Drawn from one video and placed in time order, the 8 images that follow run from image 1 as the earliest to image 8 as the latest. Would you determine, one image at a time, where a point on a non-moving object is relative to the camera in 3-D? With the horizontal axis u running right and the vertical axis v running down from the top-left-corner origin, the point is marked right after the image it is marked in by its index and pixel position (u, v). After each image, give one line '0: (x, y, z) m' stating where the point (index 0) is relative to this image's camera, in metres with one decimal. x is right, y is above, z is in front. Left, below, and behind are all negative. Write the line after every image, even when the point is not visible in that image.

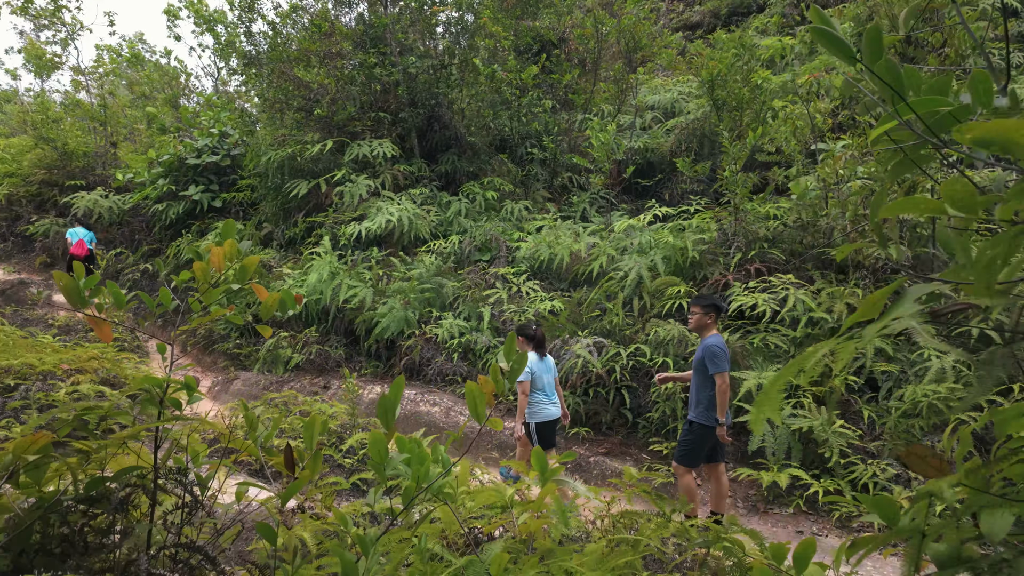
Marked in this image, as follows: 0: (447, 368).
0: (-0.8, -0.9, +6.8) m
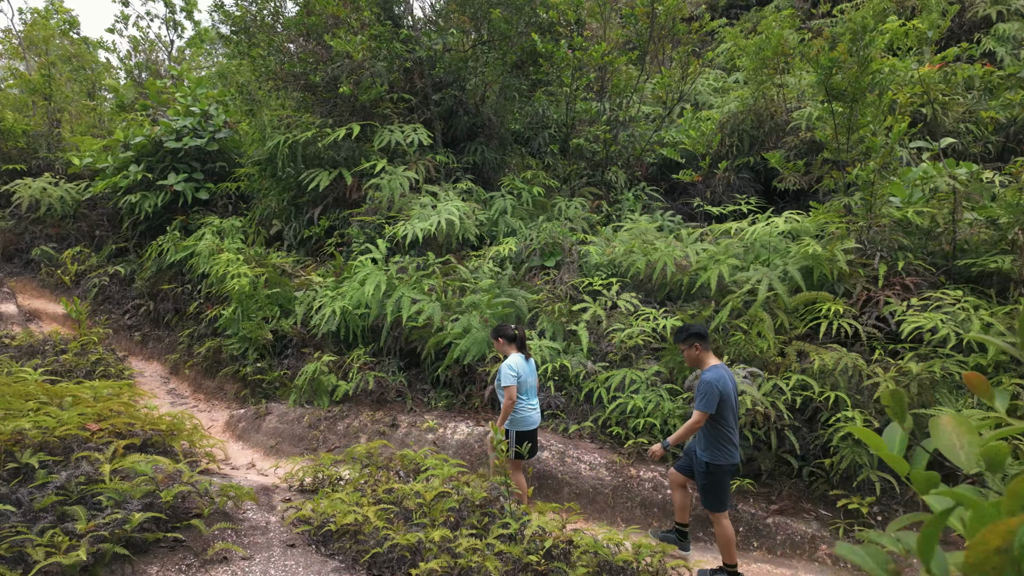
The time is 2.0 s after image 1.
0: (+0.3, -1.1, +5.7) m
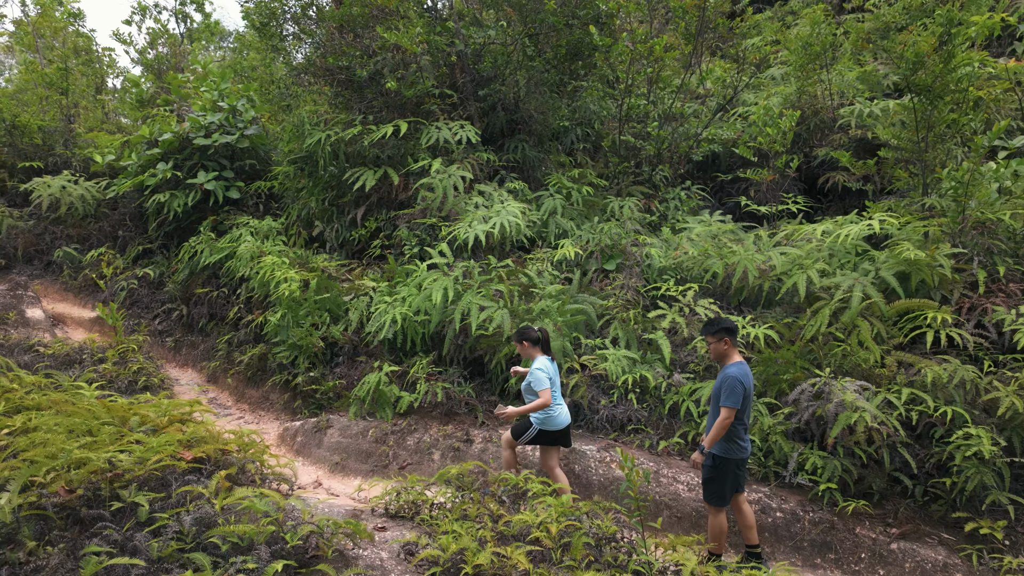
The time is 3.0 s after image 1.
0: (+1.0, -1.1, +5.4) m
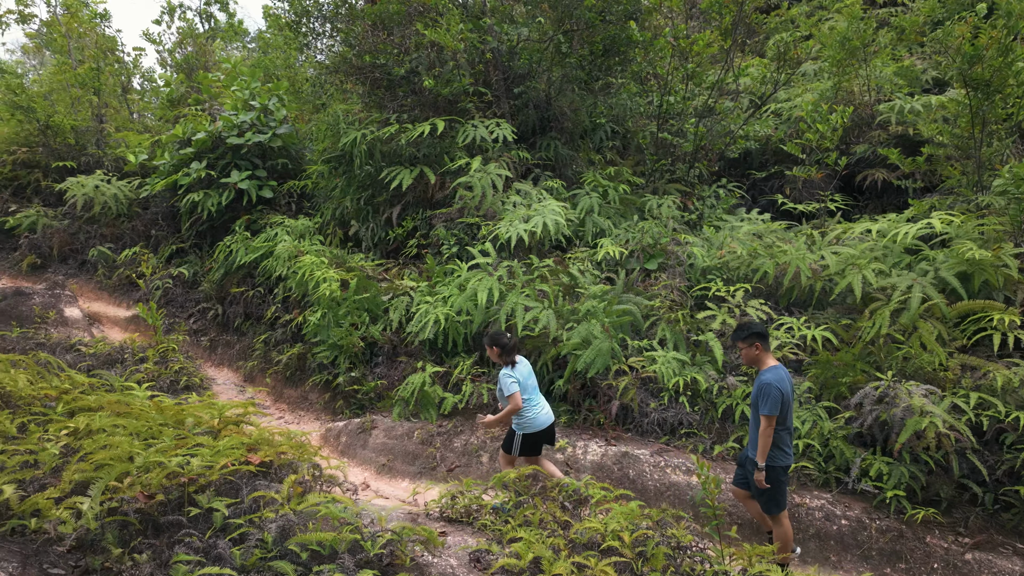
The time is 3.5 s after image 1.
0: (+1.4, -1.1, +5.3) m
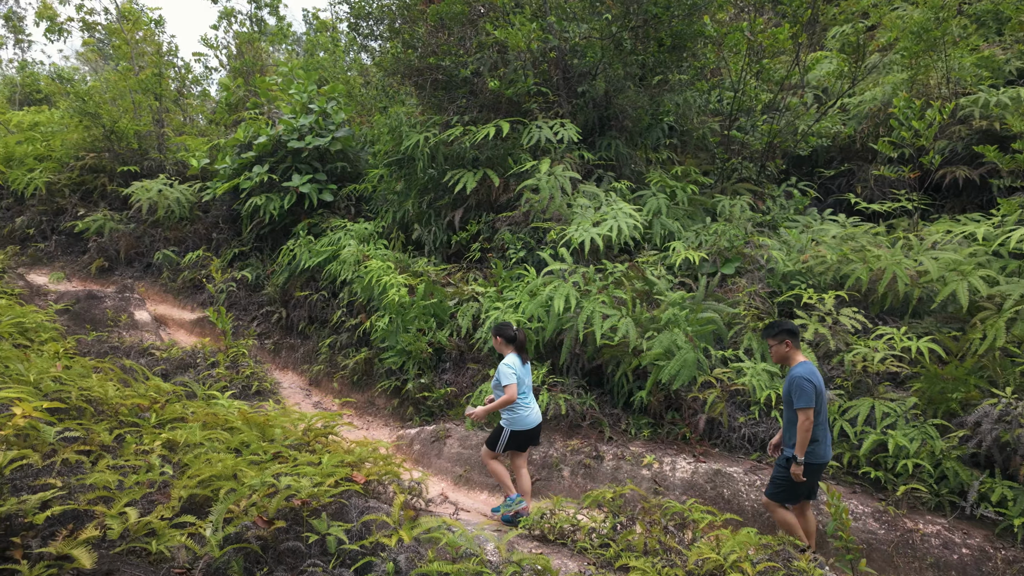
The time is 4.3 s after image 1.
0: (+2.1, -1.2, +5.0) m
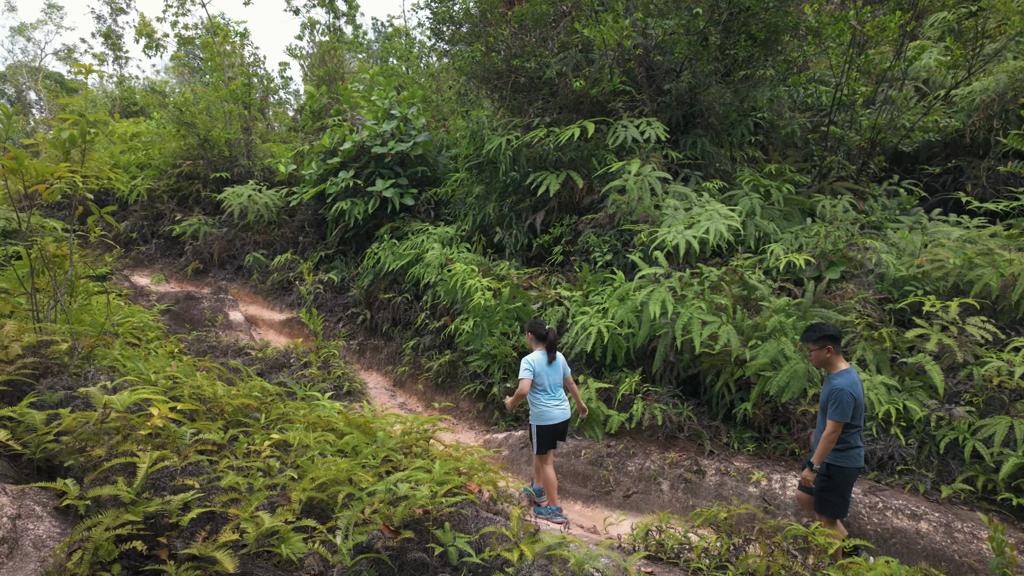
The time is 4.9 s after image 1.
0: (+2.9, -1.3, +4.7) m
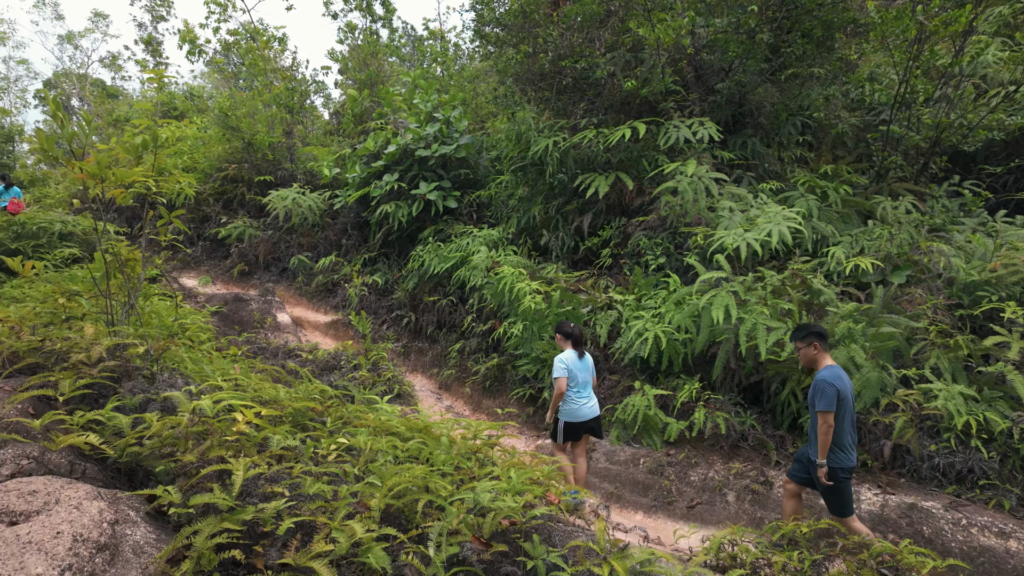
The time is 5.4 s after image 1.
0: (+3.3, -1.3, +4.5) m
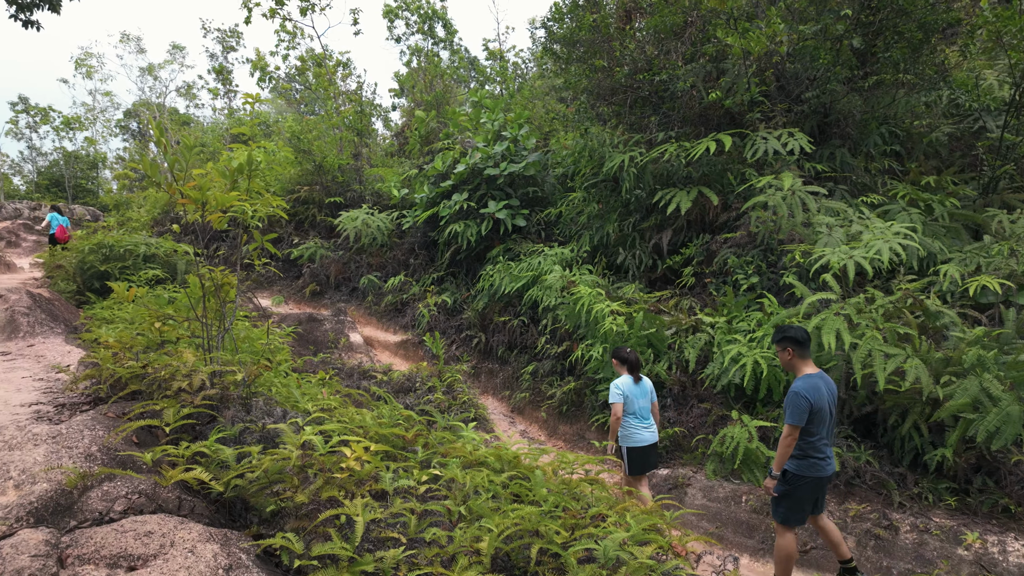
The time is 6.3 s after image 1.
0: (+4.0, -1.5, +3.9) m
